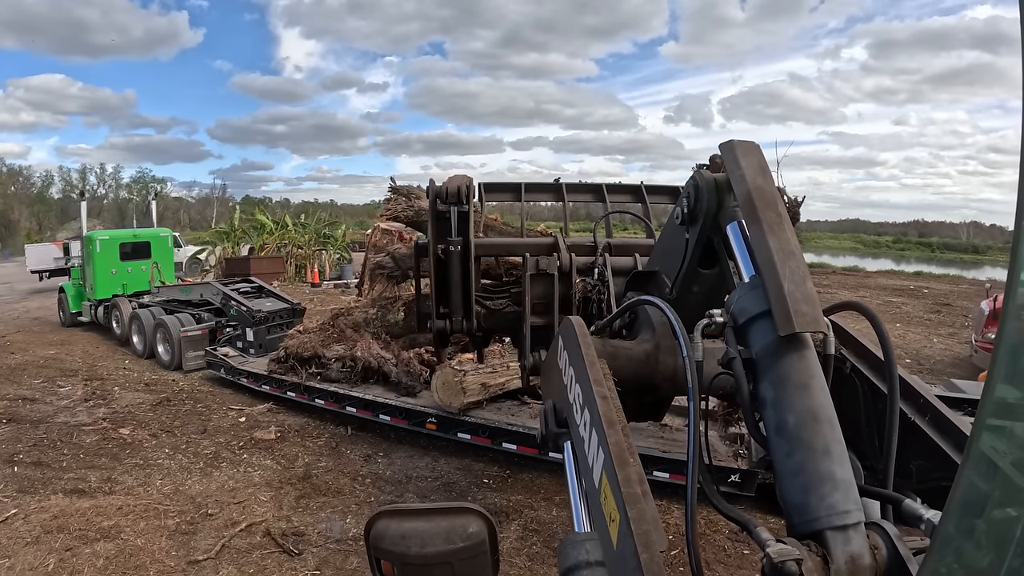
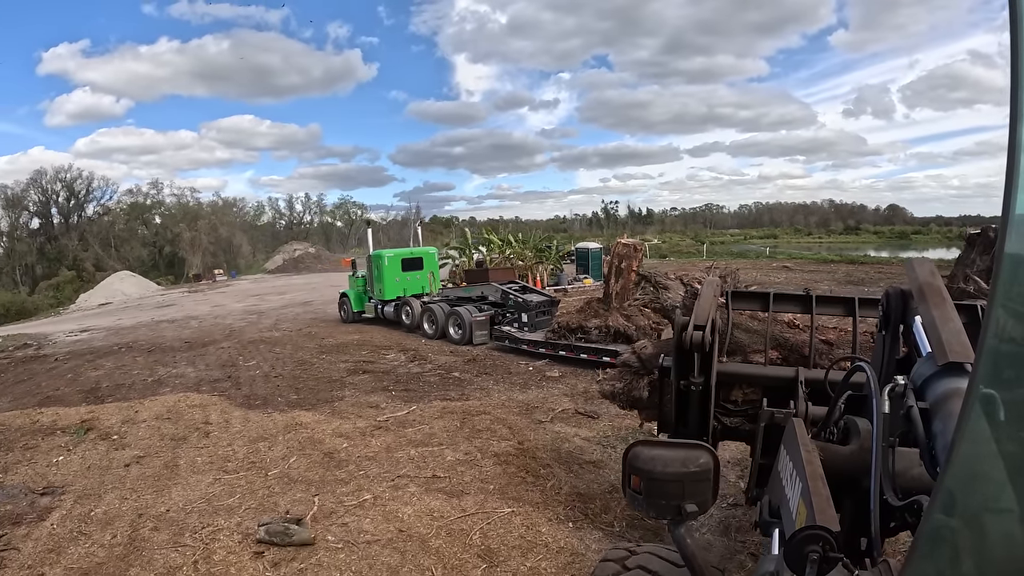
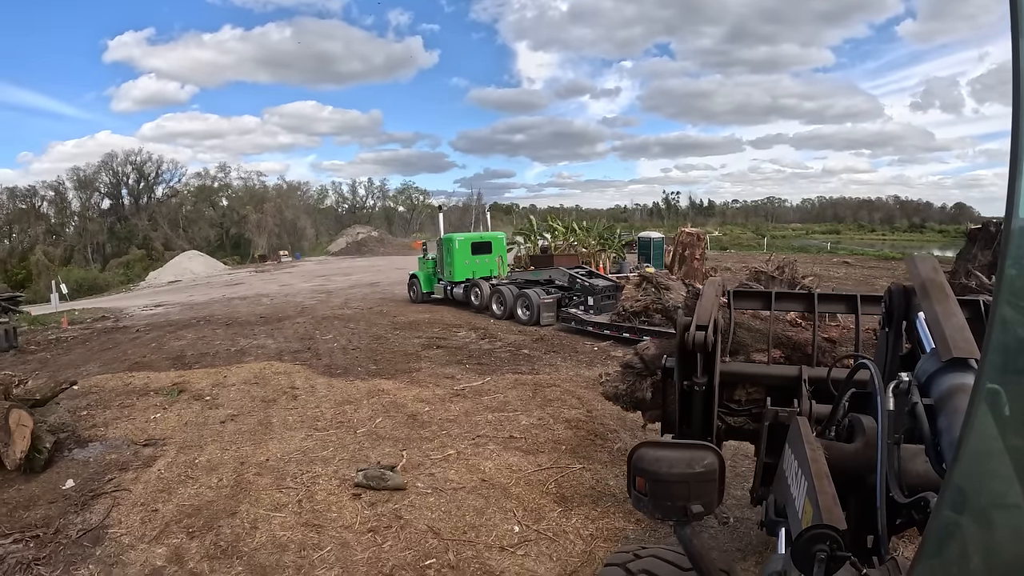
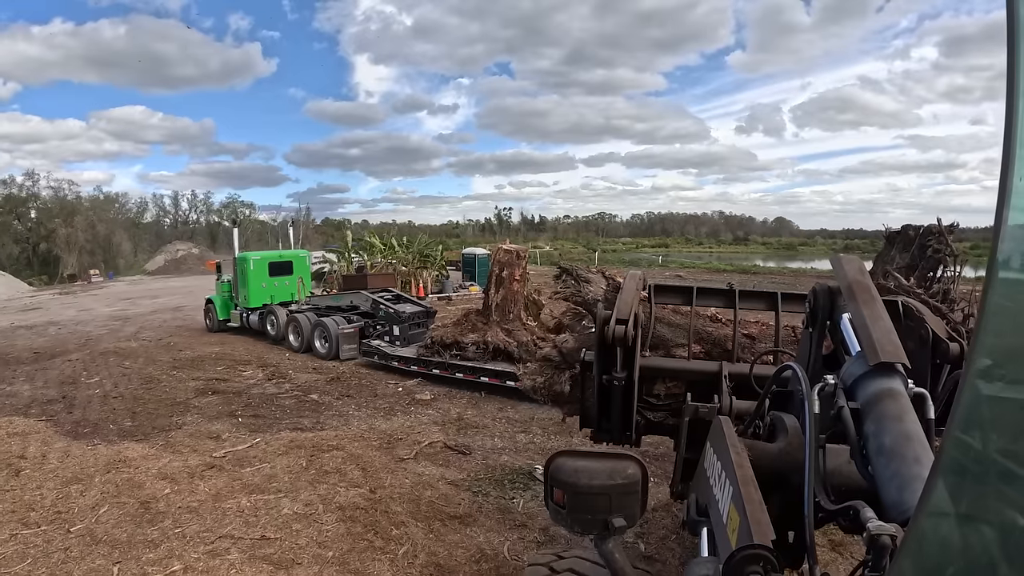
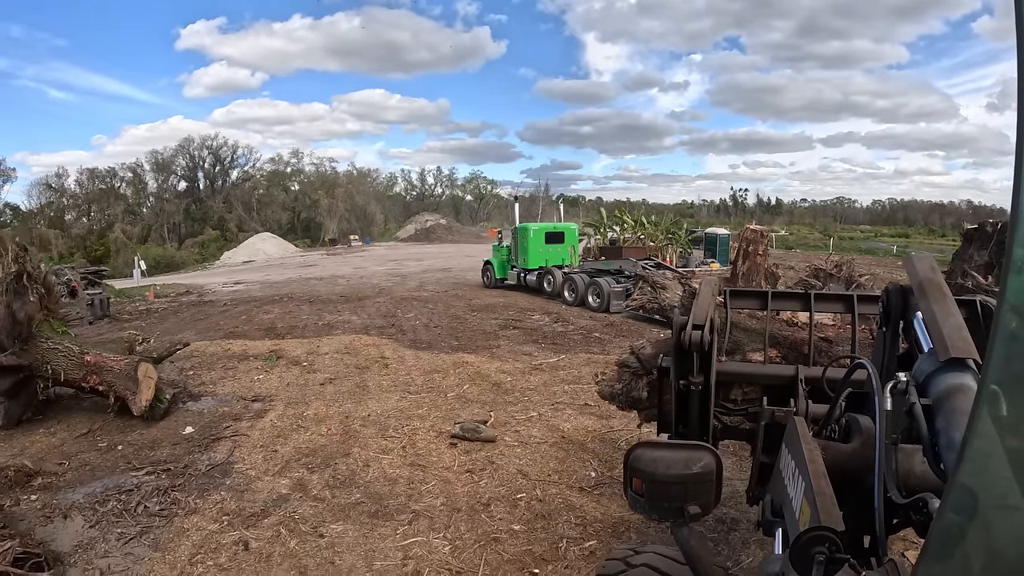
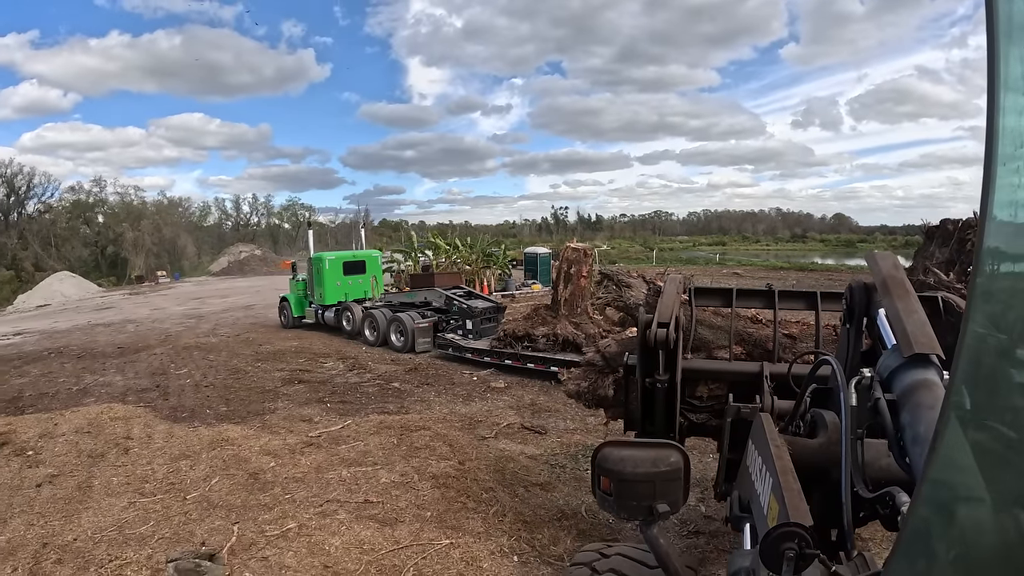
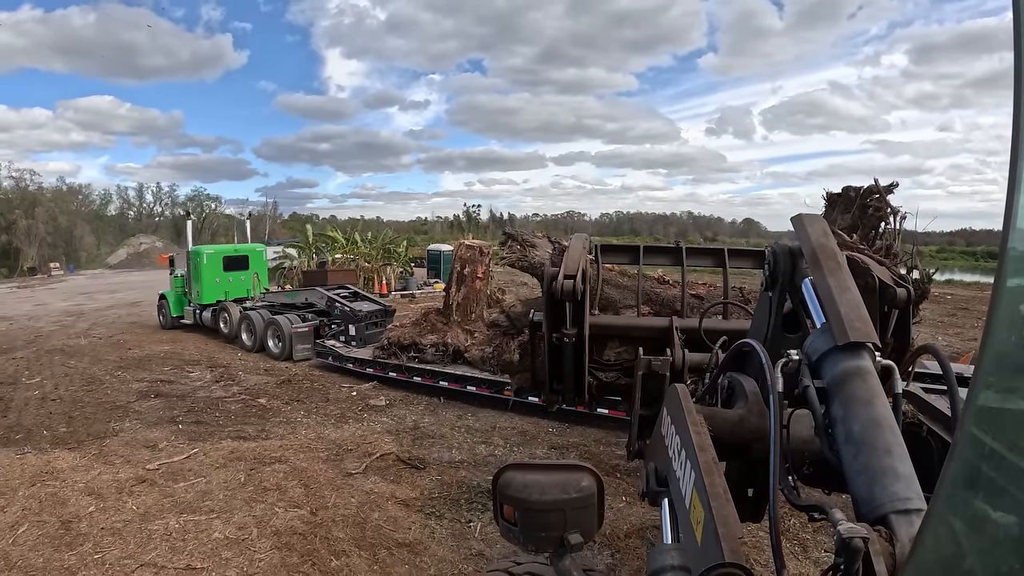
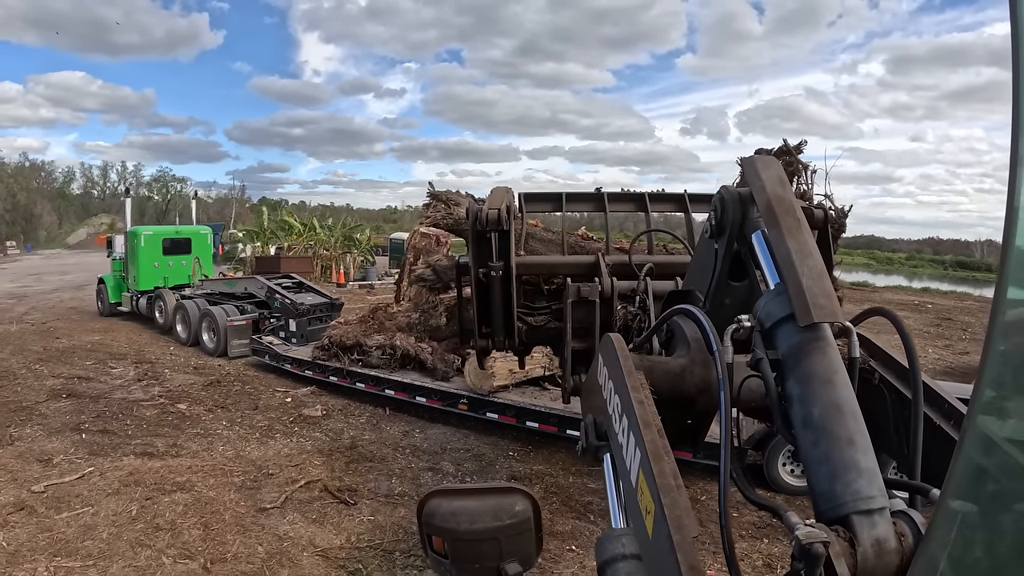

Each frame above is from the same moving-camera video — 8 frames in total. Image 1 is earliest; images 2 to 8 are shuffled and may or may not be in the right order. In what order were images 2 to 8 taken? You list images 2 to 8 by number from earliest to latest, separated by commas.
8, 7, 4, 6, 2, 3, 5
